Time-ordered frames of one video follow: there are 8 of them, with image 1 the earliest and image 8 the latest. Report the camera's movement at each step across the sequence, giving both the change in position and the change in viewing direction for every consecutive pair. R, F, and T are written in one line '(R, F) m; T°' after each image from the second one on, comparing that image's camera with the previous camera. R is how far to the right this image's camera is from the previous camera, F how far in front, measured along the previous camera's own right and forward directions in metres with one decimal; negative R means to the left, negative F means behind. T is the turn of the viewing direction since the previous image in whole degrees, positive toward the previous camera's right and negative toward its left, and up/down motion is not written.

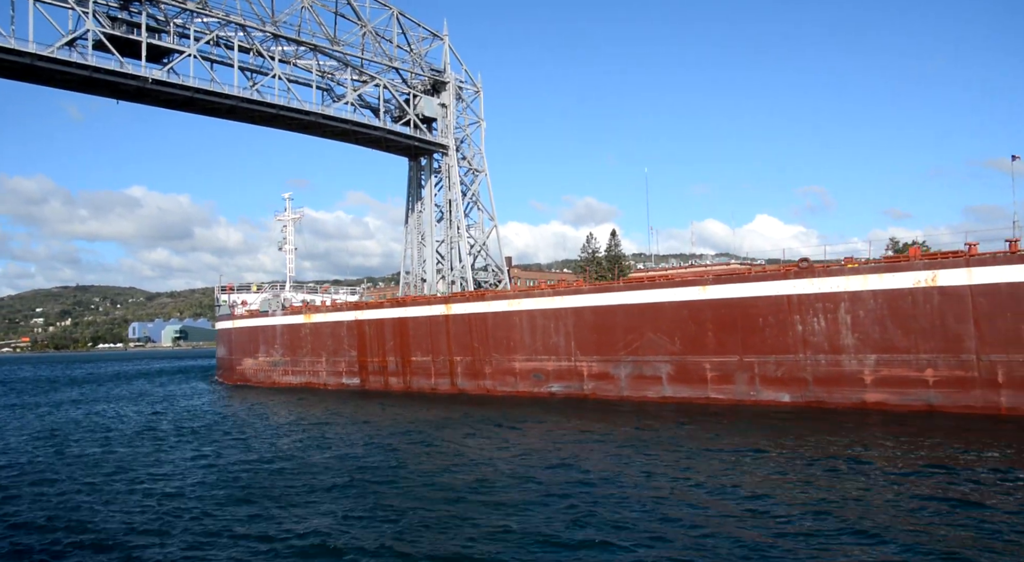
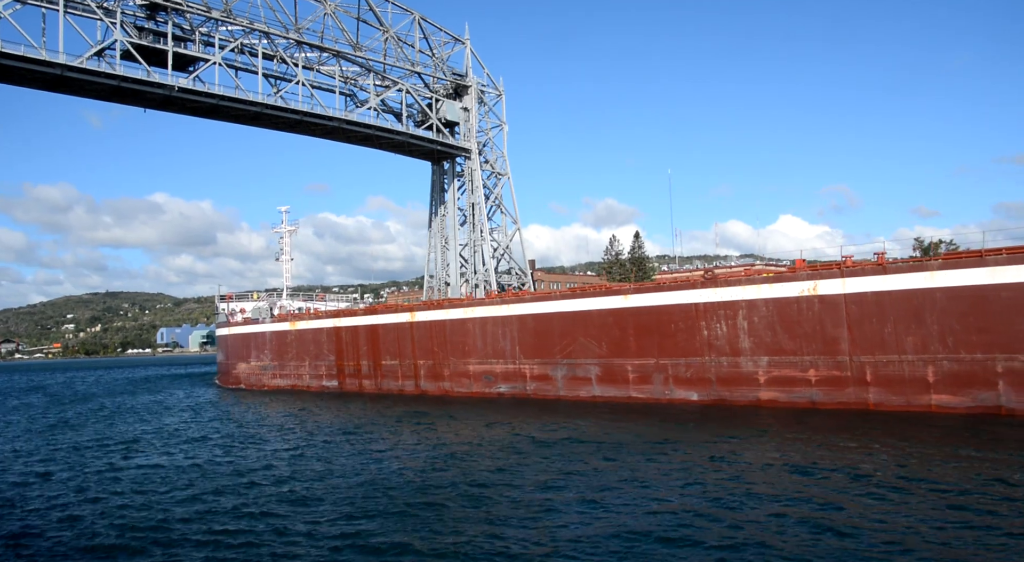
(-0.9, +0.8) m; -2°
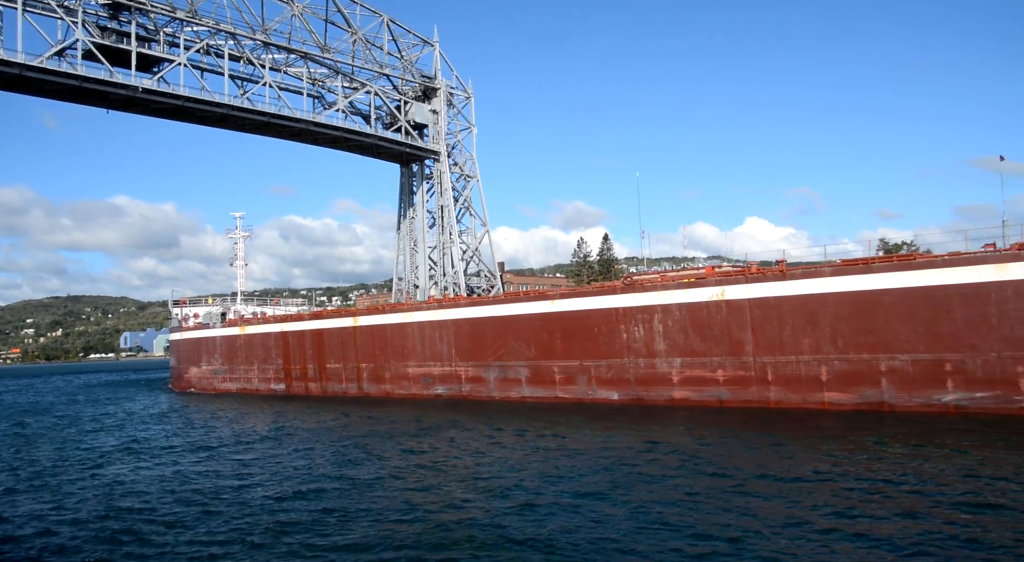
(+0.4, -0.3) m; +2°
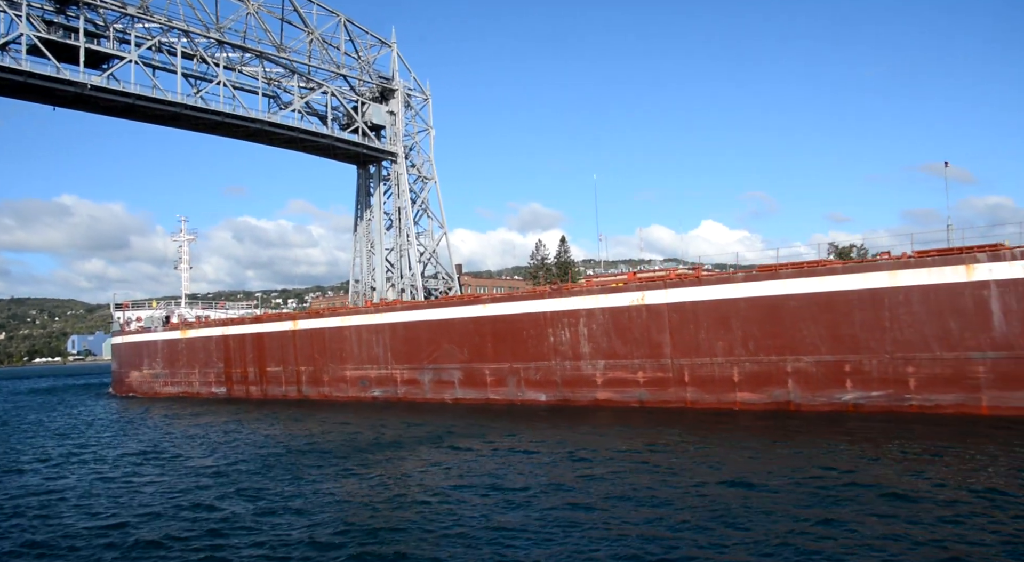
(+0.3, -0.2) m; +3°
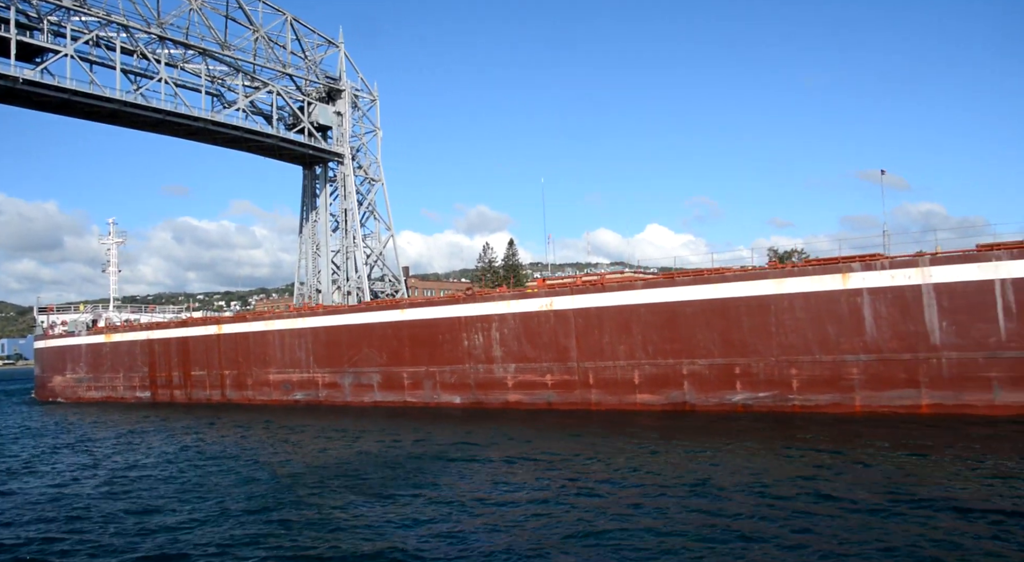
(+0.4, -0.3) m; +4°
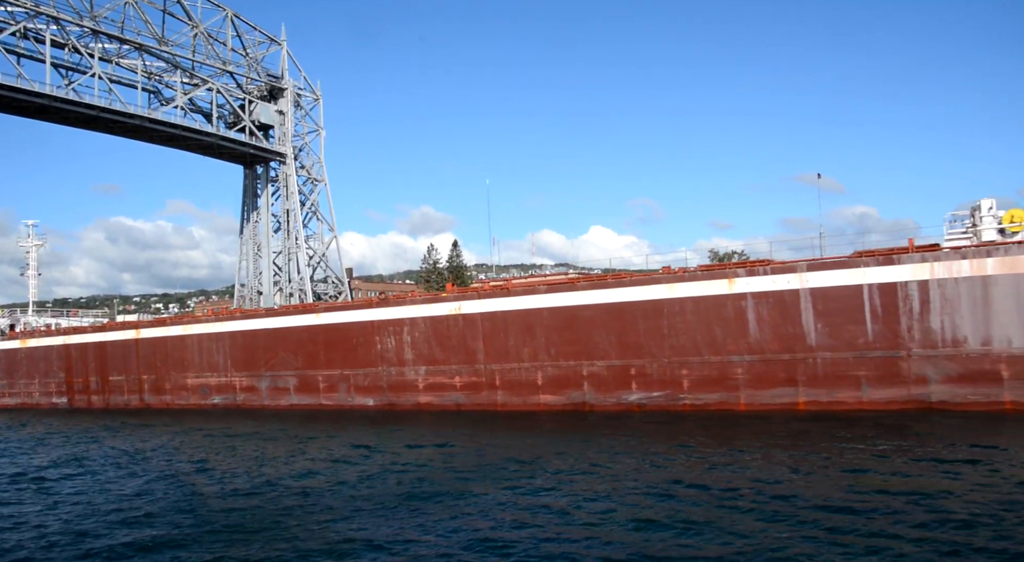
(-7.1, -2.2) m; +6°
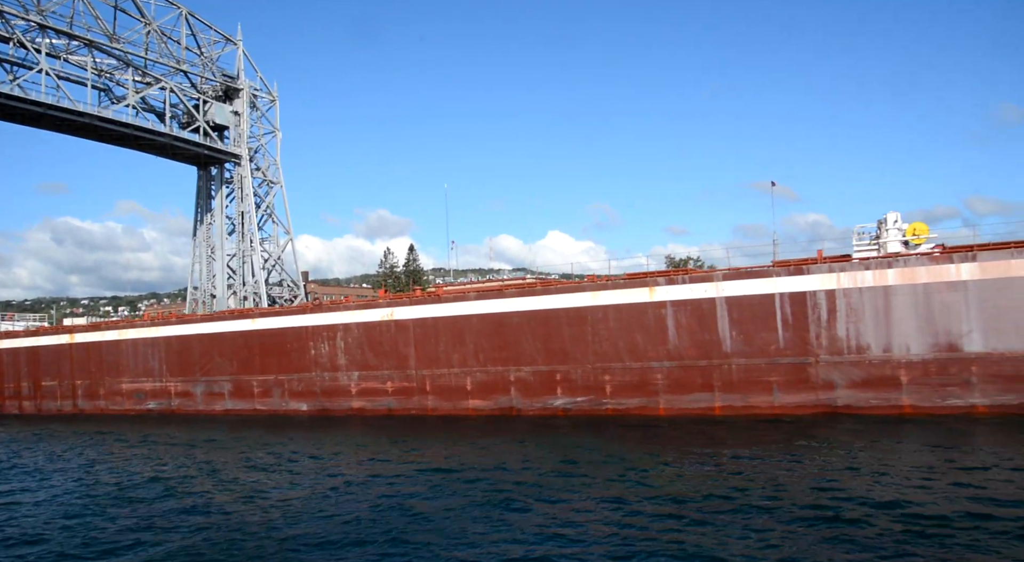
(+2.0, -0.8) m; +3°
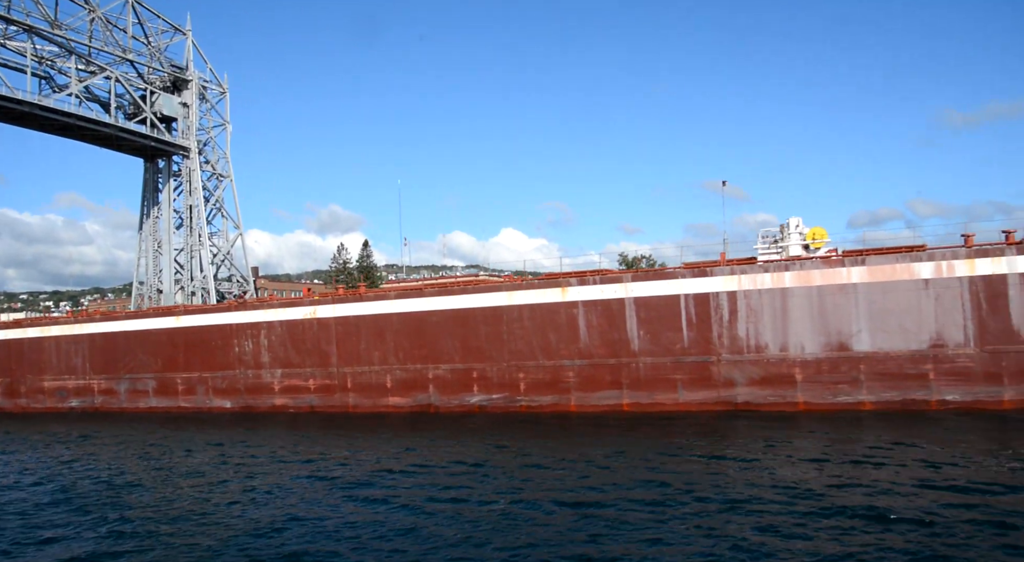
(+2.5, -0.9) m; +3°
